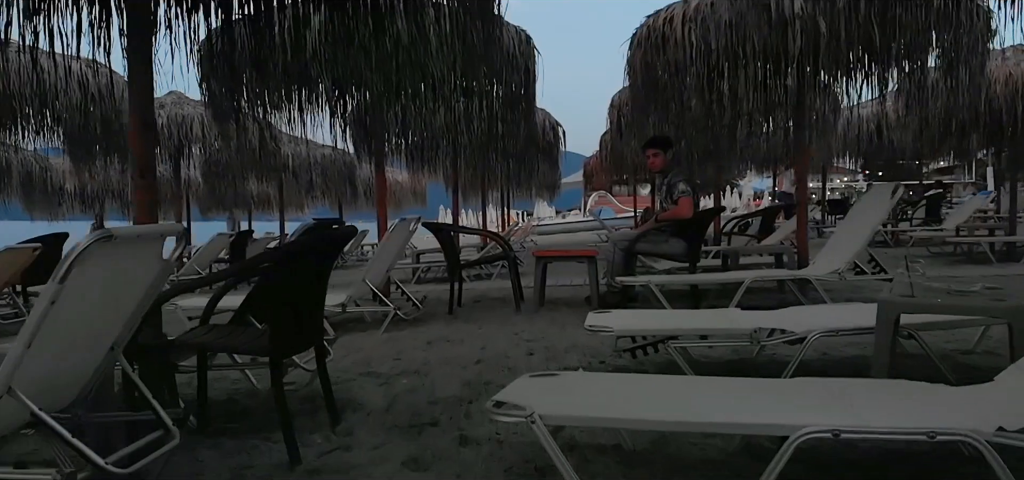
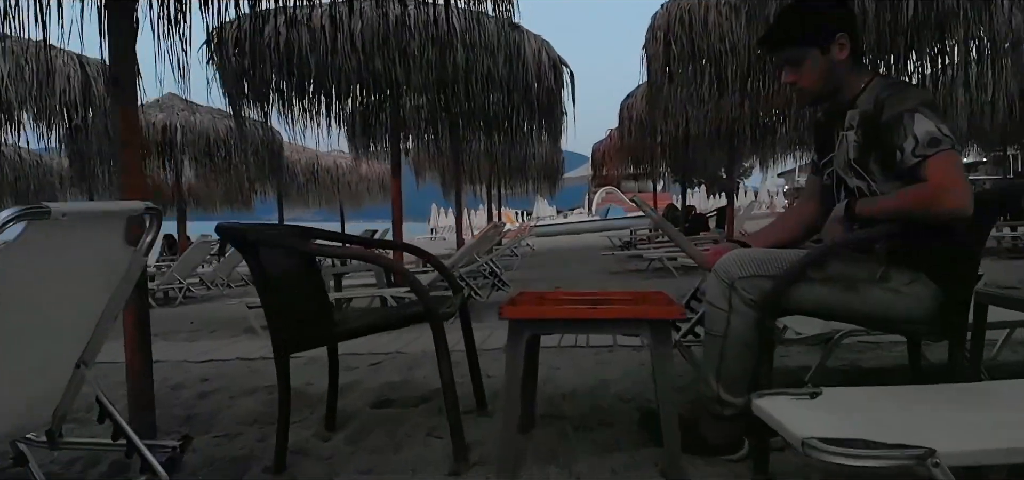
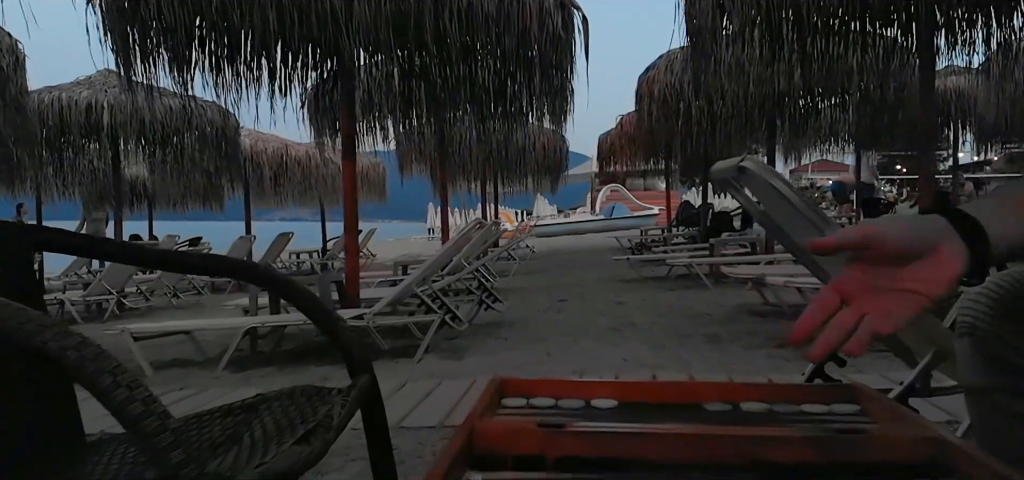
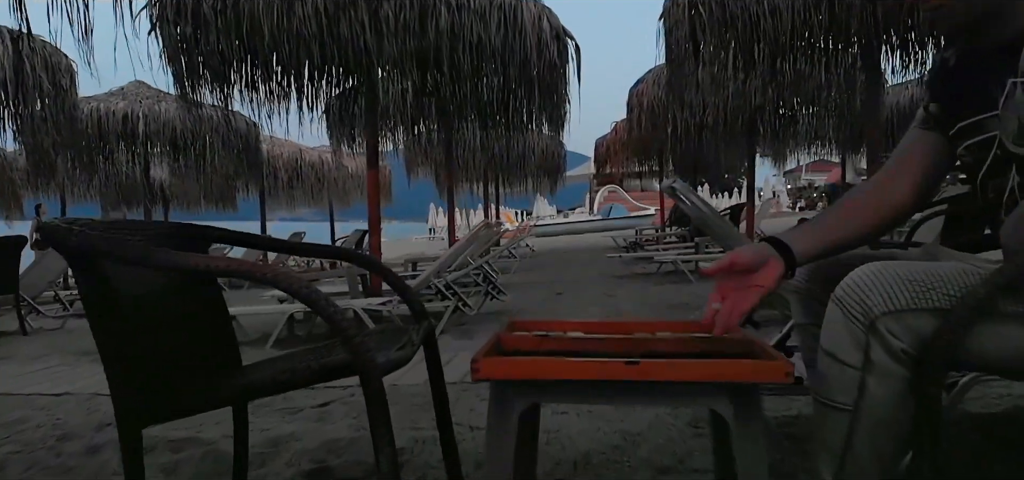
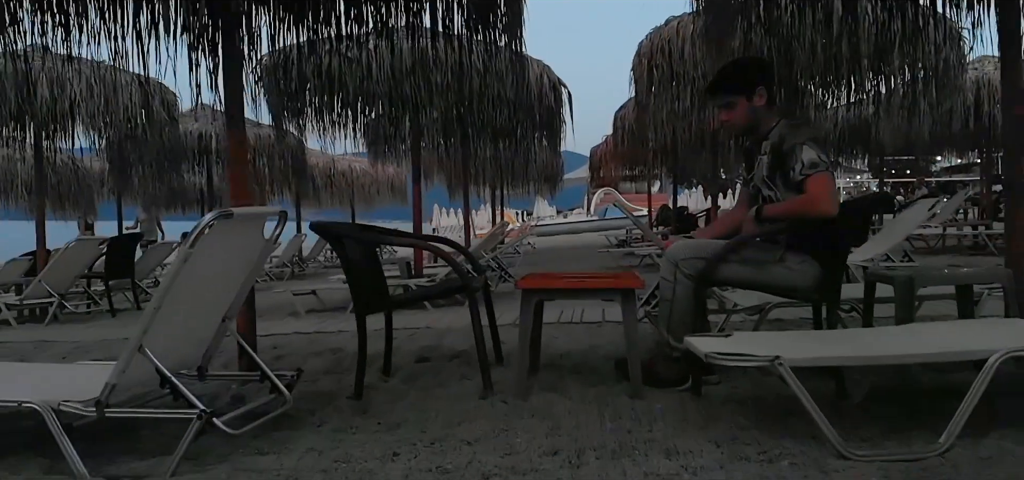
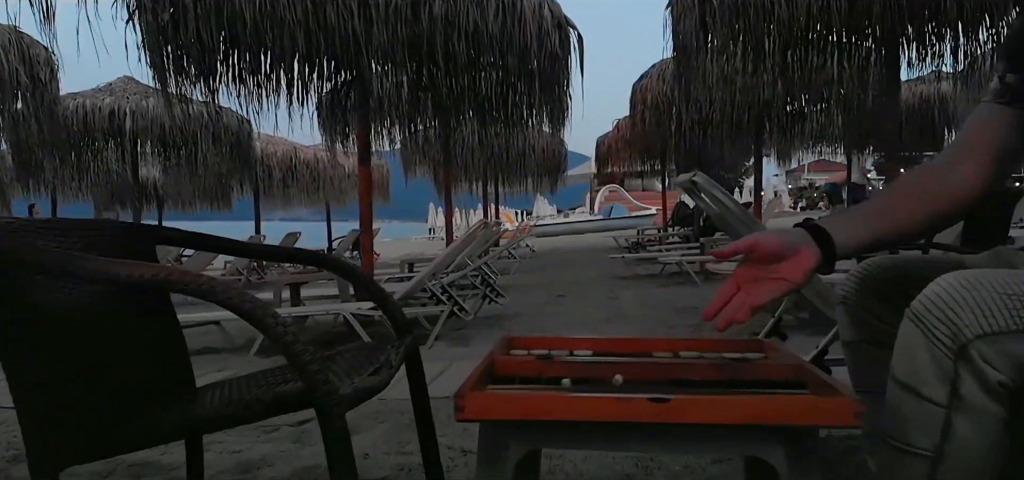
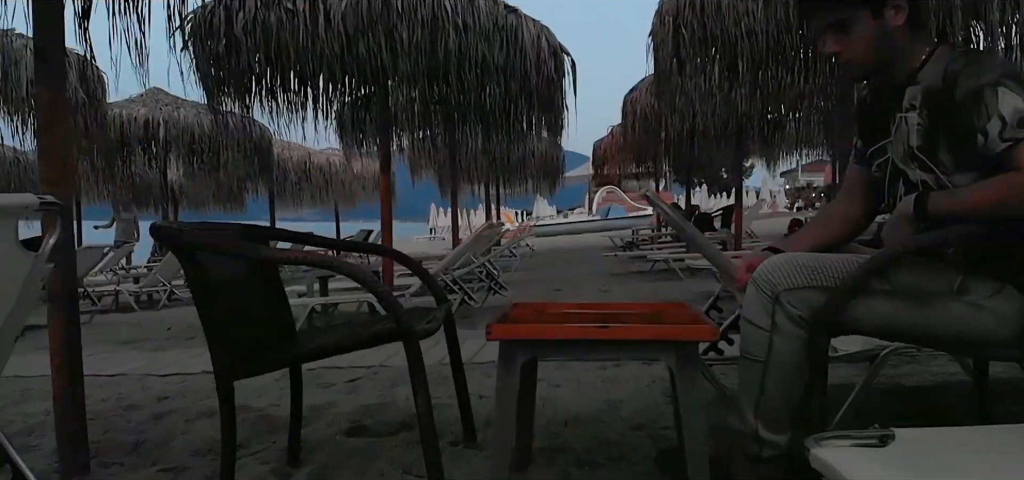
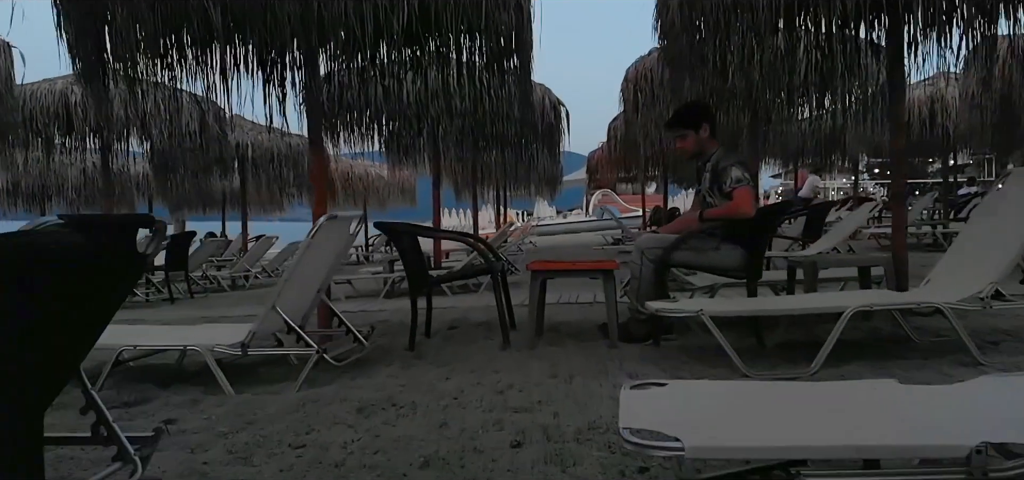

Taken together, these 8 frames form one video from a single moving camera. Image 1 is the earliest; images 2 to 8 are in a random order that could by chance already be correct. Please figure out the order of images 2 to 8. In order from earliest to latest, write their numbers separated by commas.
8, 5, 2, 7, 4, 6, 3
